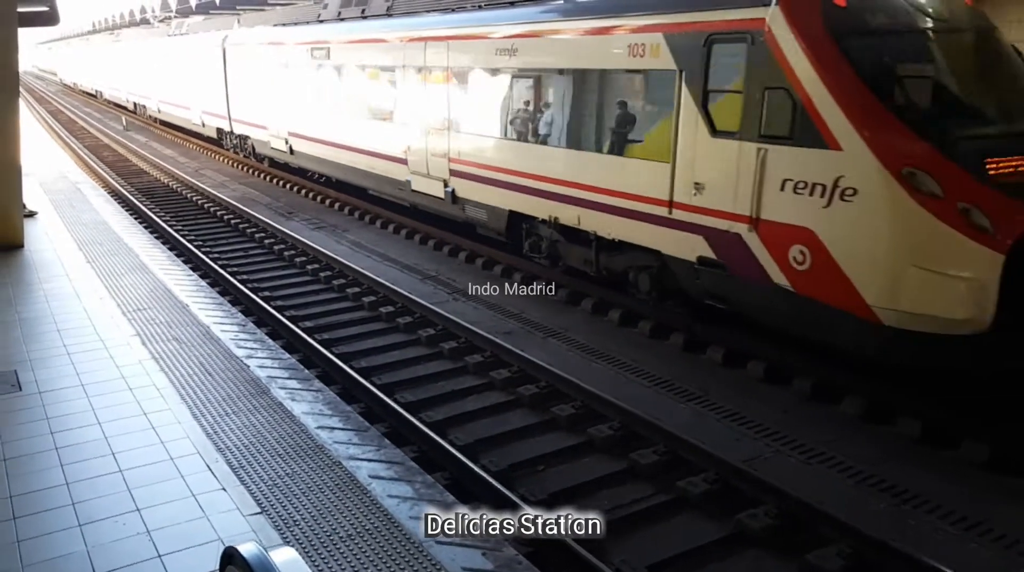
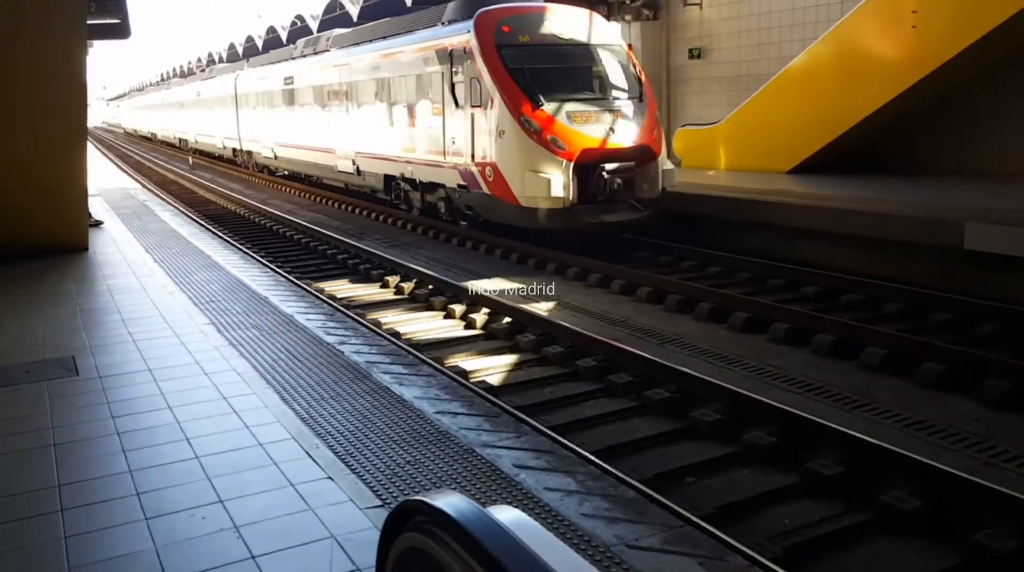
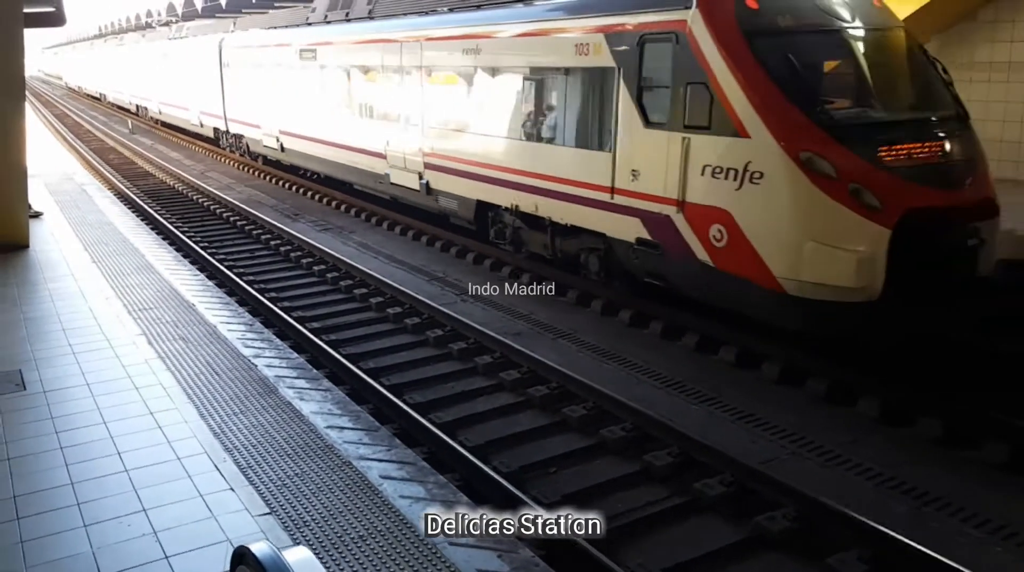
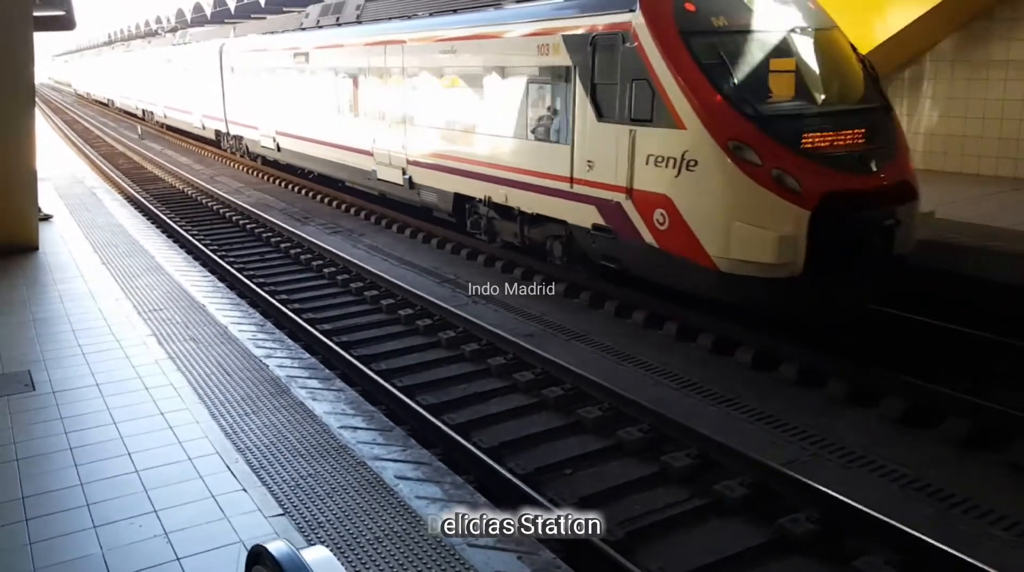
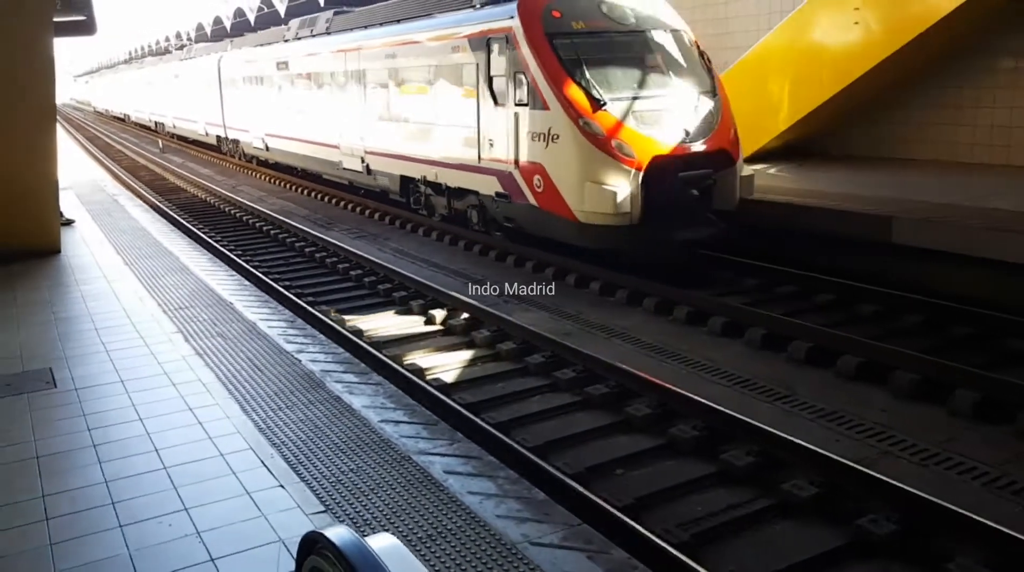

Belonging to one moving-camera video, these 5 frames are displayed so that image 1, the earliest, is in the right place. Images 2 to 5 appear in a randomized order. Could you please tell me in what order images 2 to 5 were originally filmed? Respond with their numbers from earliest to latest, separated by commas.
3, 4, 5, 2
